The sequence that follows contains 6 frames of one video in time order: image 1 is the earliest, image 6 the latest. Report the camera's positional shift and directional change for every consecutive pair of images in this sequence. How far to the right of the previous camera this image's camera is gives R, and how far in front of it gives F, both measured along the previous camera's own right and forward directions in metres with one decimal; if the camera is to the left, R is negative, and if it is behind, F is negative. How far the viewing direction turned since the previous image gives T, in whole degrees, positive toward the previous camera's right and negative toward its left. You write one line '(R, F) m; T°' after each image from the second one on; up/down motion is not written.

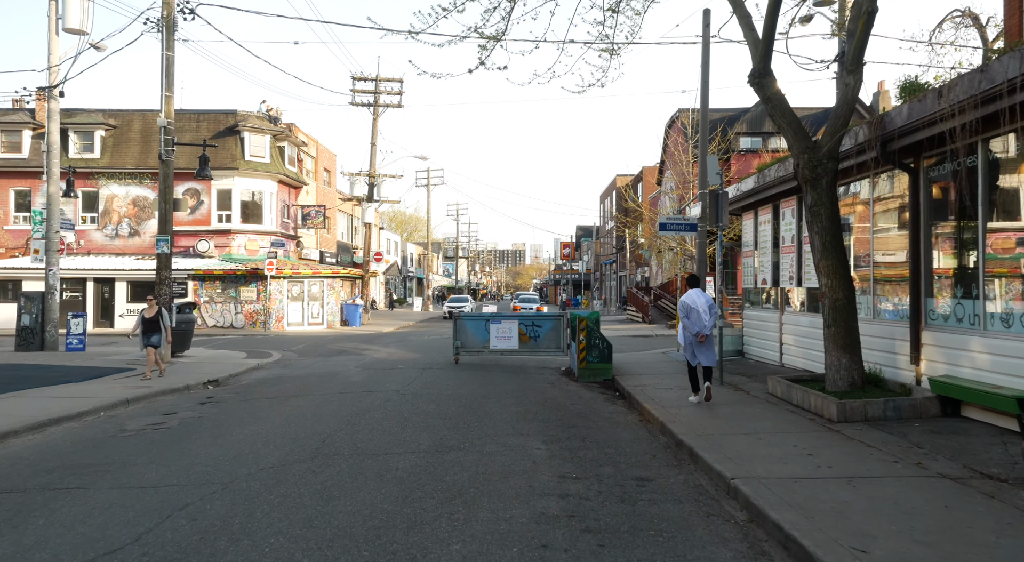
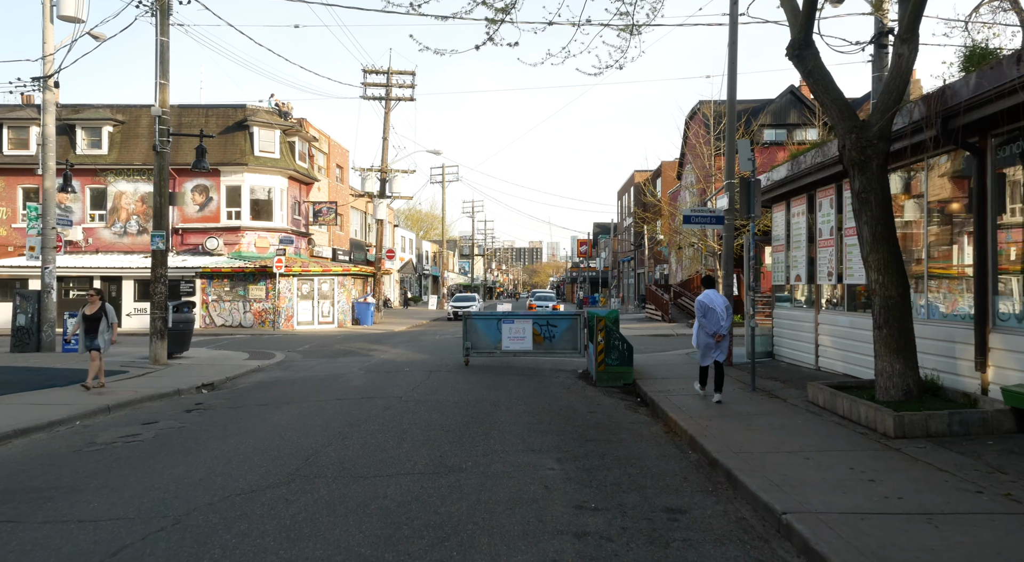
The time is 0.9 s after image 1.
(+0.1, +0.9) m; -1°
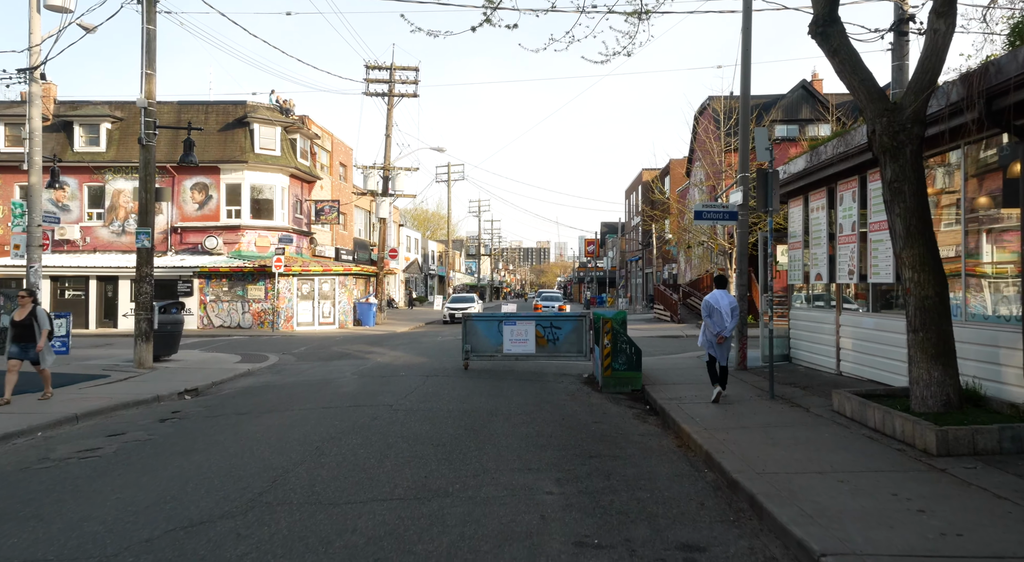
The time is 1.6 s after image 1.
(+0.1, +0.7) m; -1°
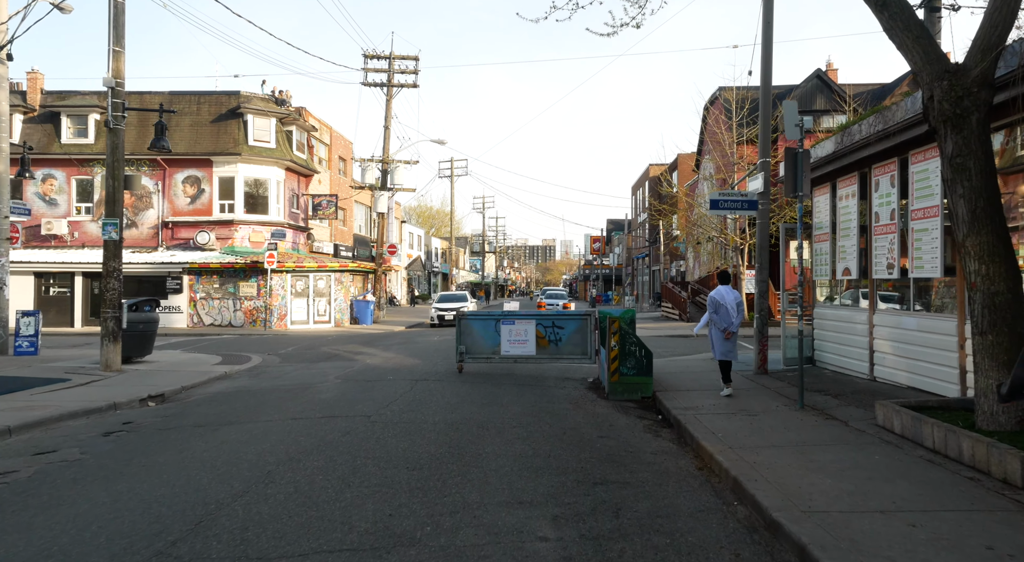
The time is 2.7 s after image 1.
(+0.1, +1.2) m; 0°
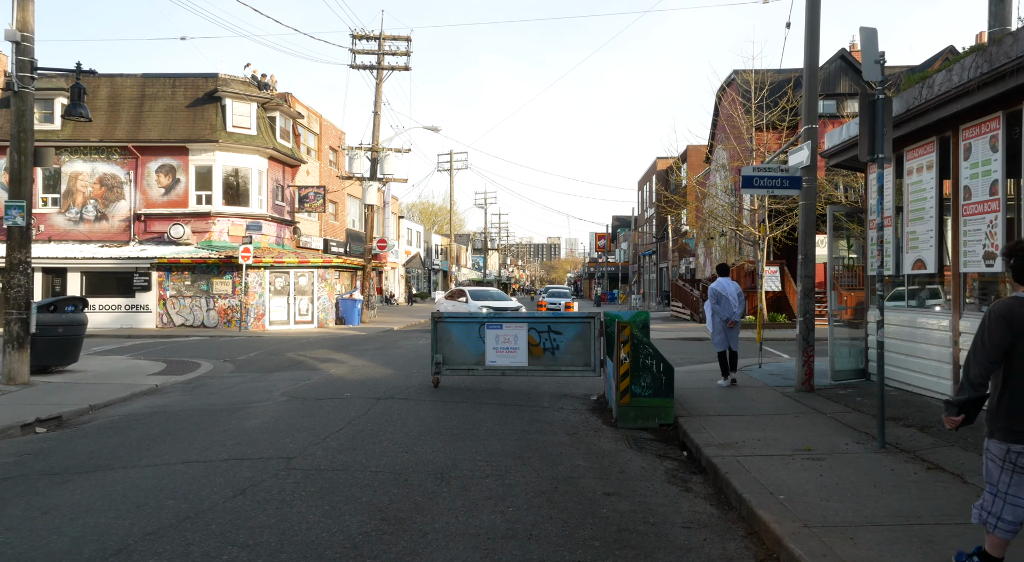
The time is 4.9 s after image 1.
(+0.3, +2.3) m; 0°
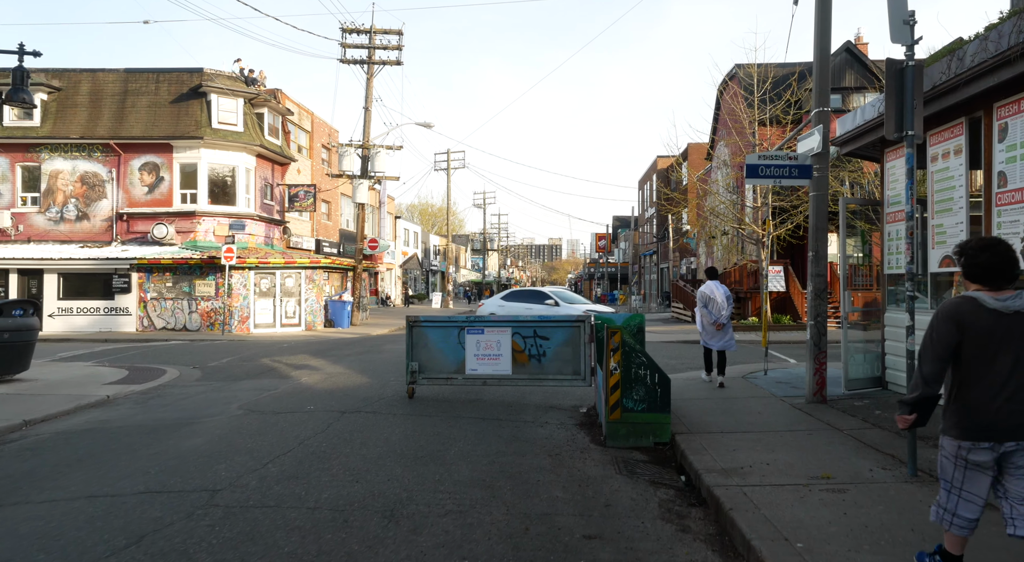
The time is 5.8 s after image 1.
(+0.3, +0.9) m; 0°
